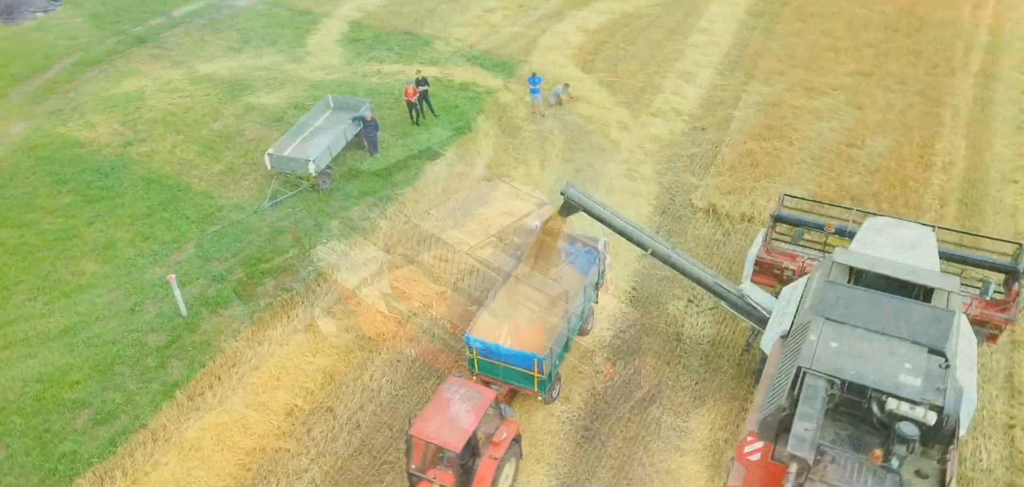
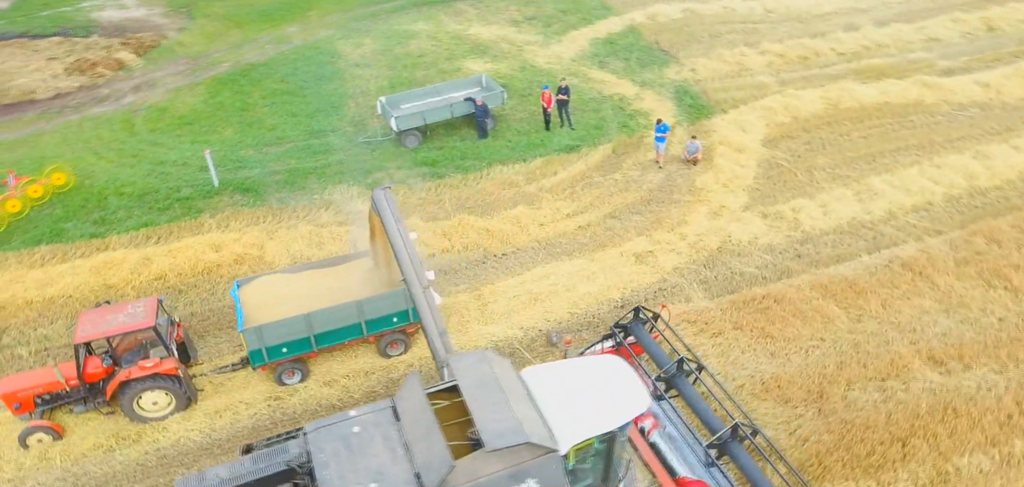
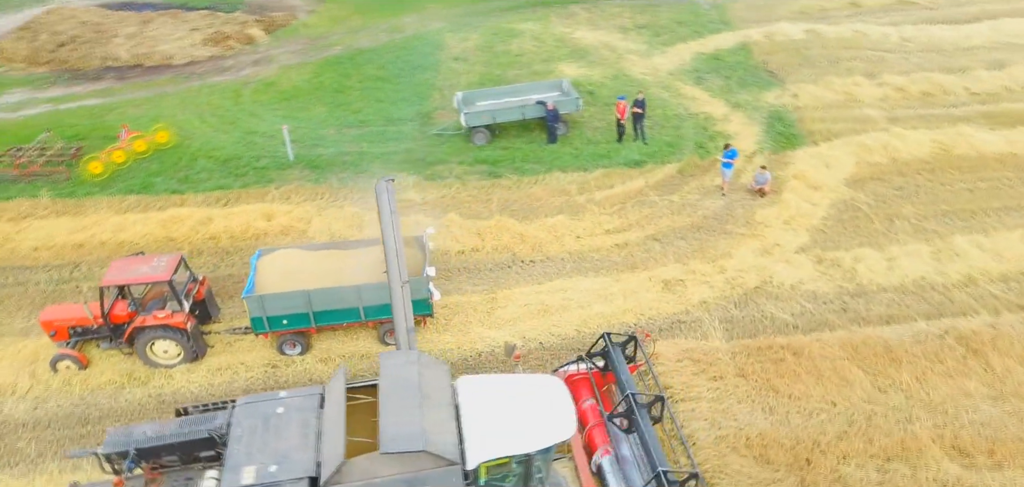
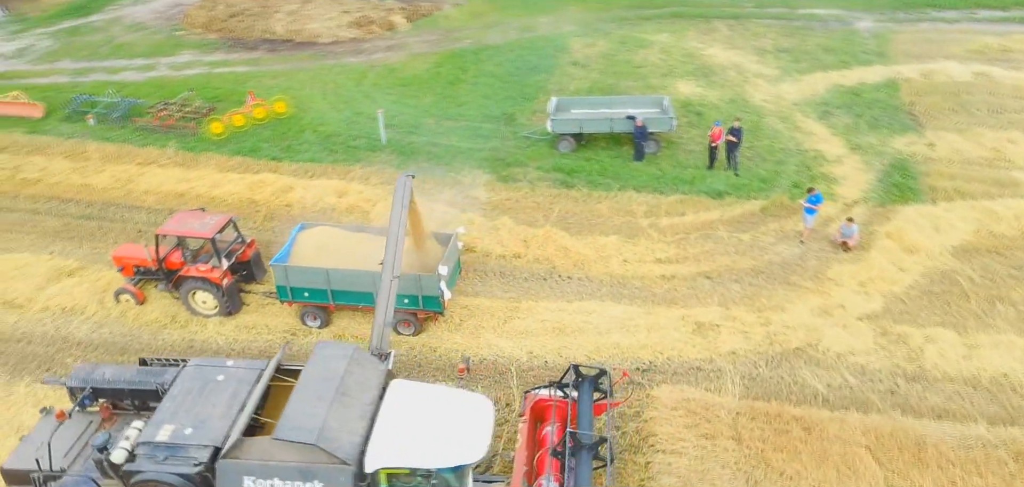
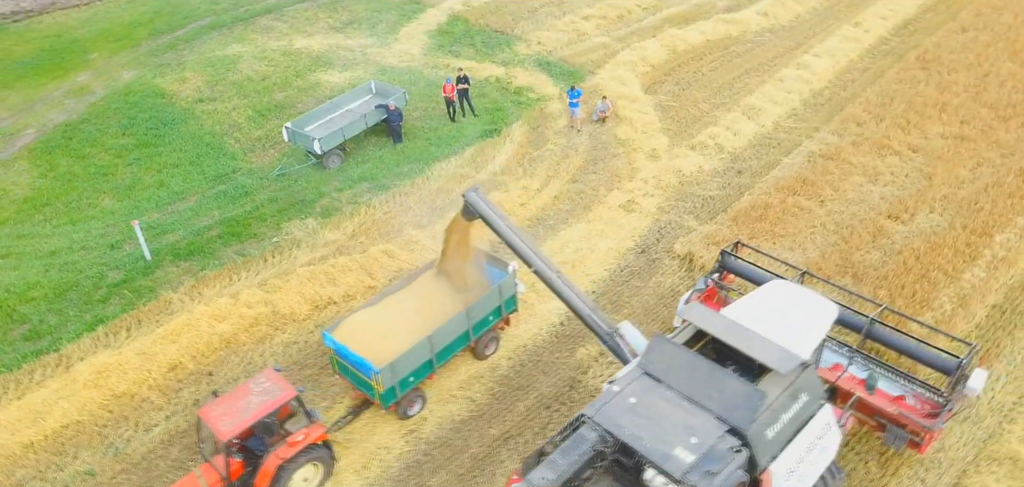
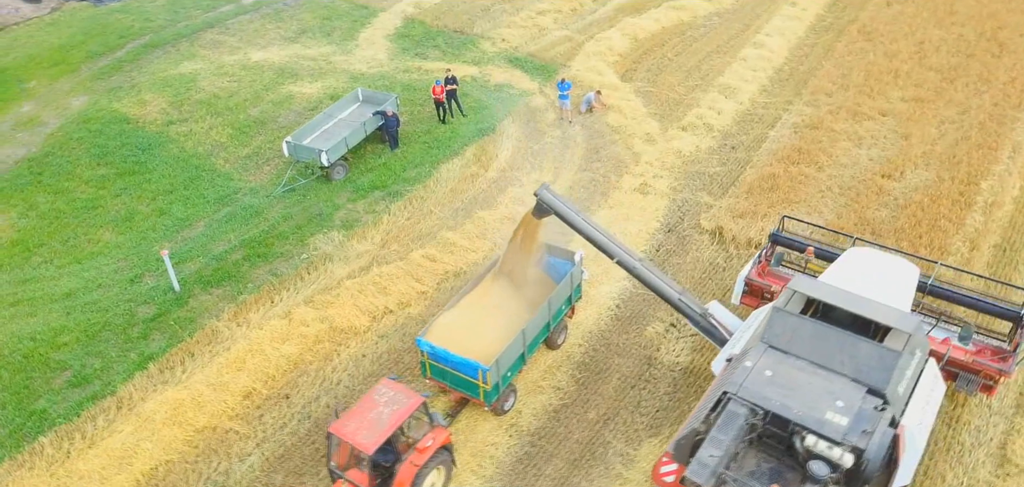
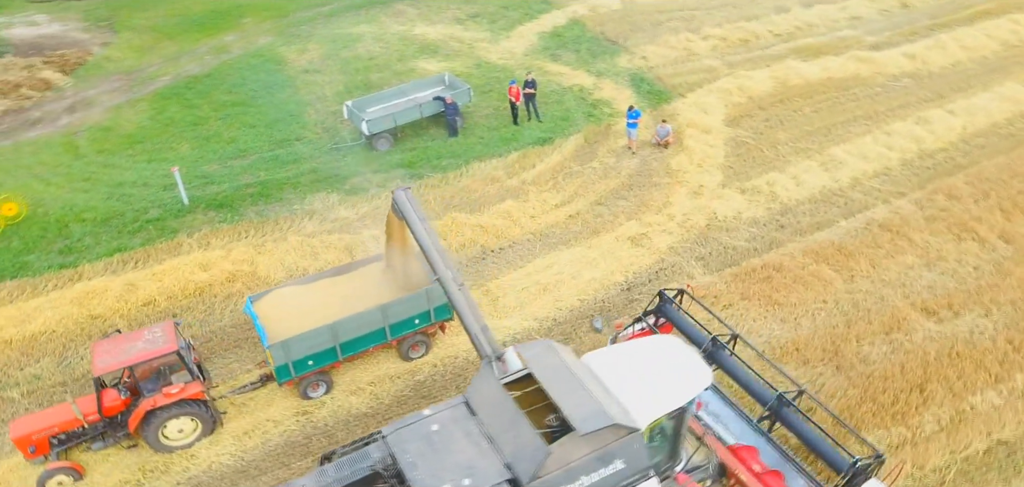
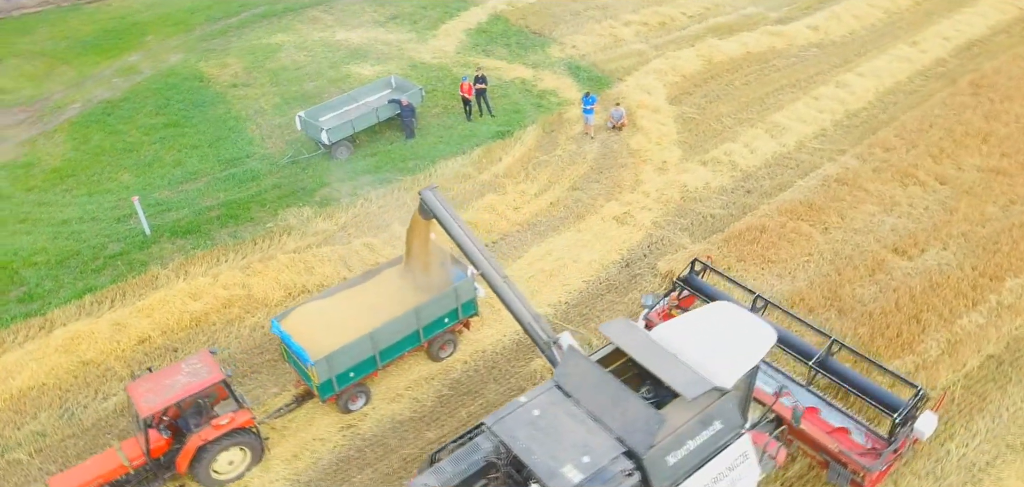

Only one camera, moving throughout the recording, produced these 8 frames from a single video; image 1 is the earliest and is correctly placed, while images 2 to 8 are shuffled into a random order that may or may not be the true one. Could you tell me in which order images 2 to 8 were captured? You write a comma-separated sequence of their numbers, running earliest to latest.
6, 5, 8, 7, 2, 3, 4
